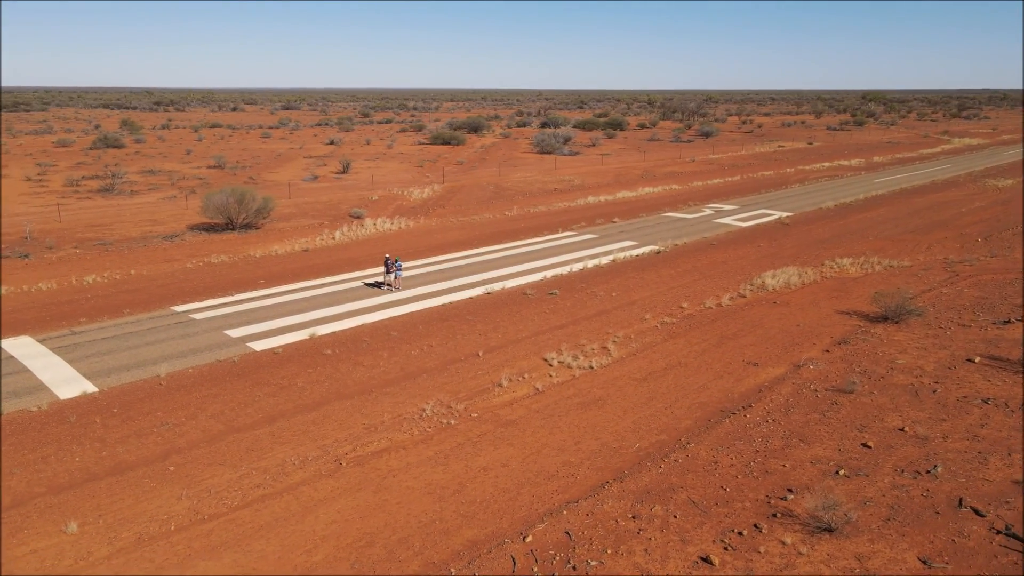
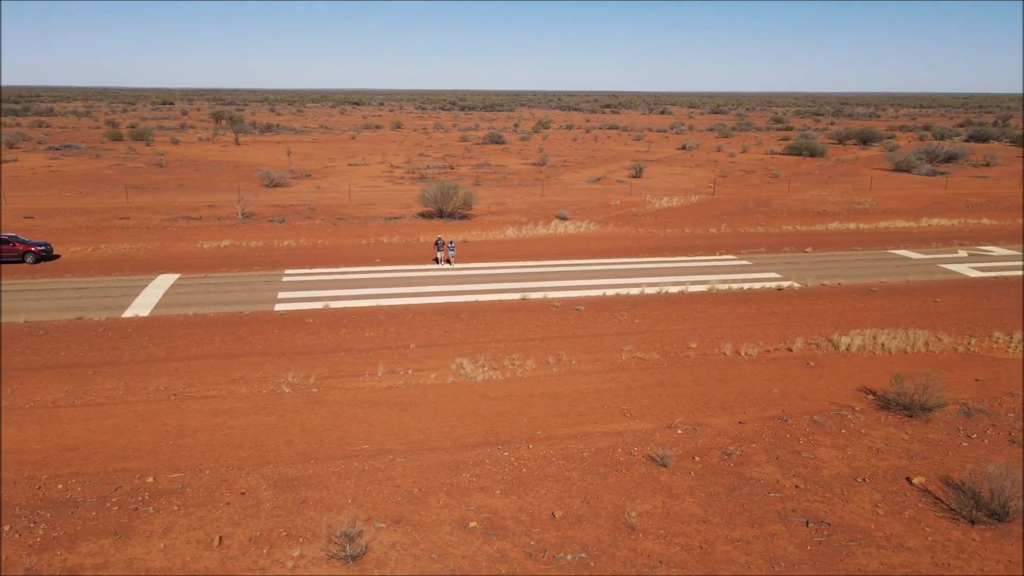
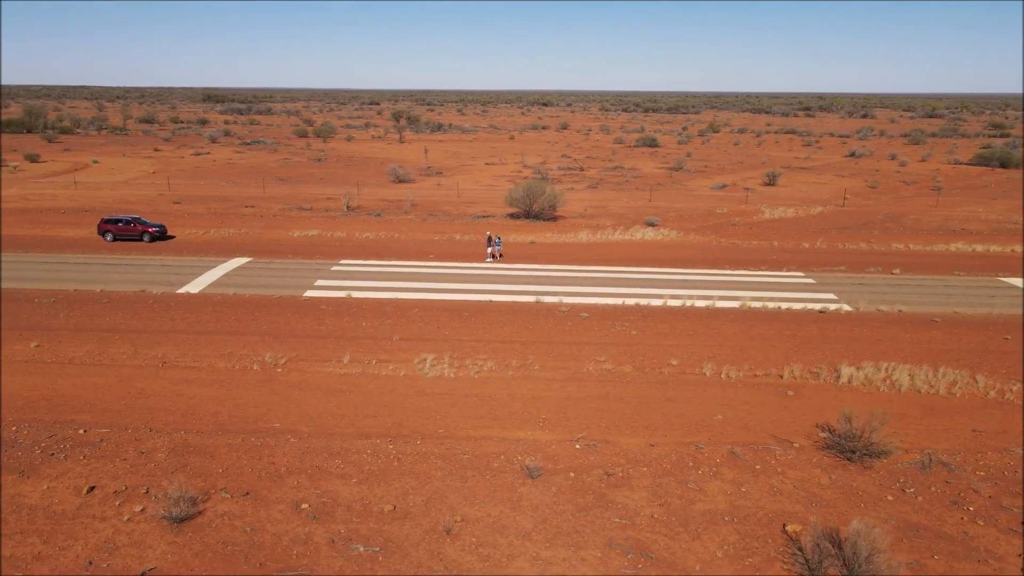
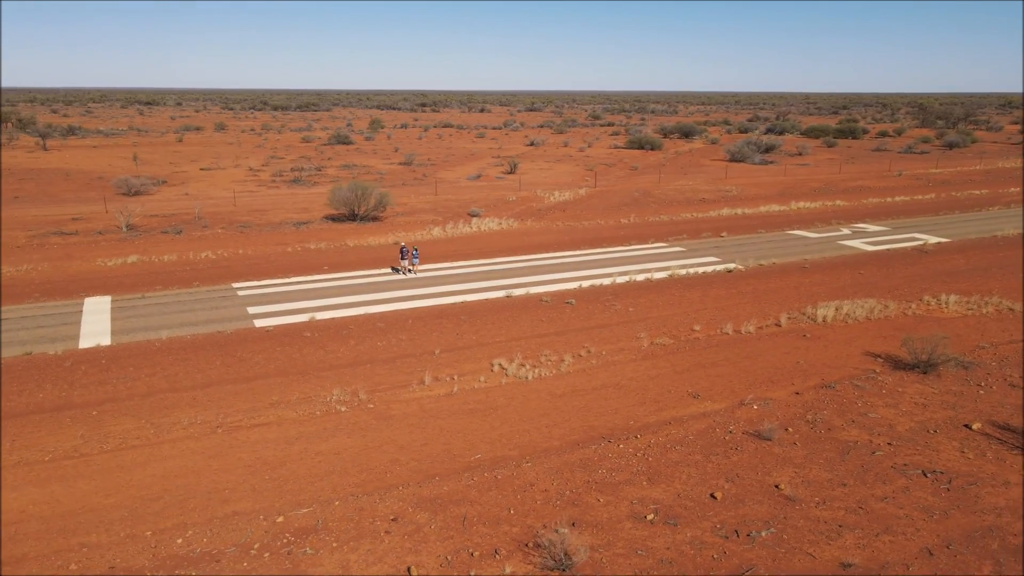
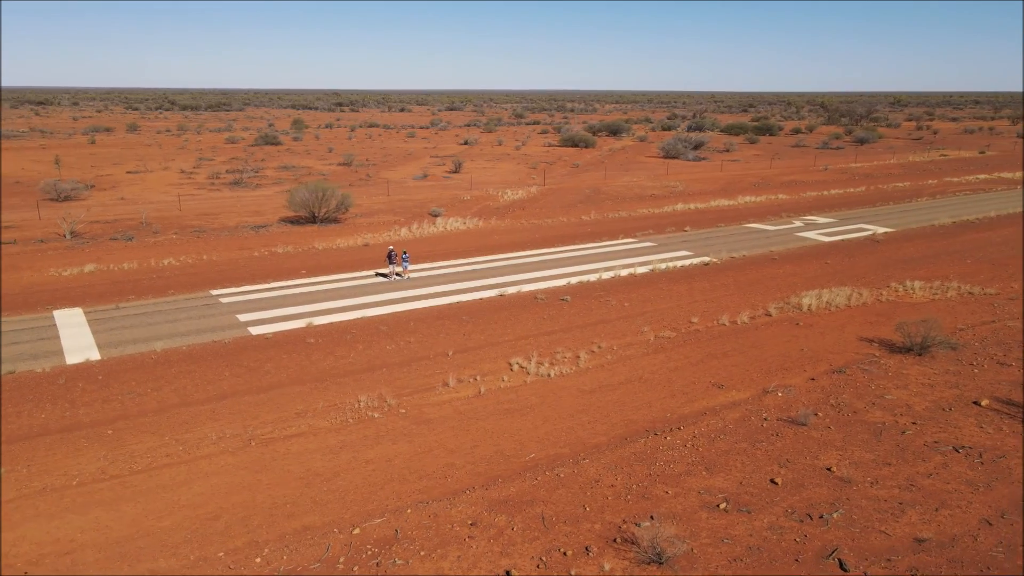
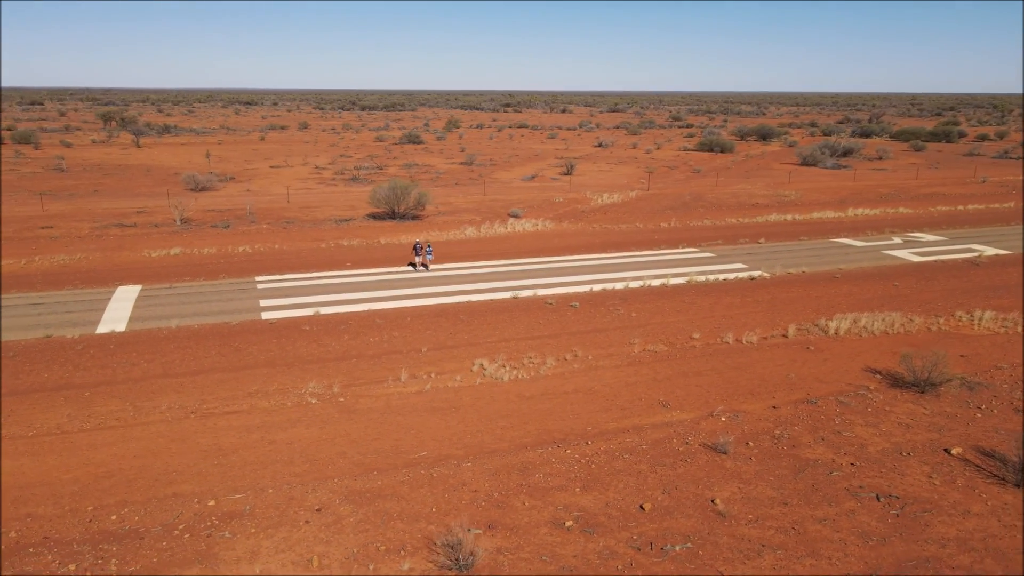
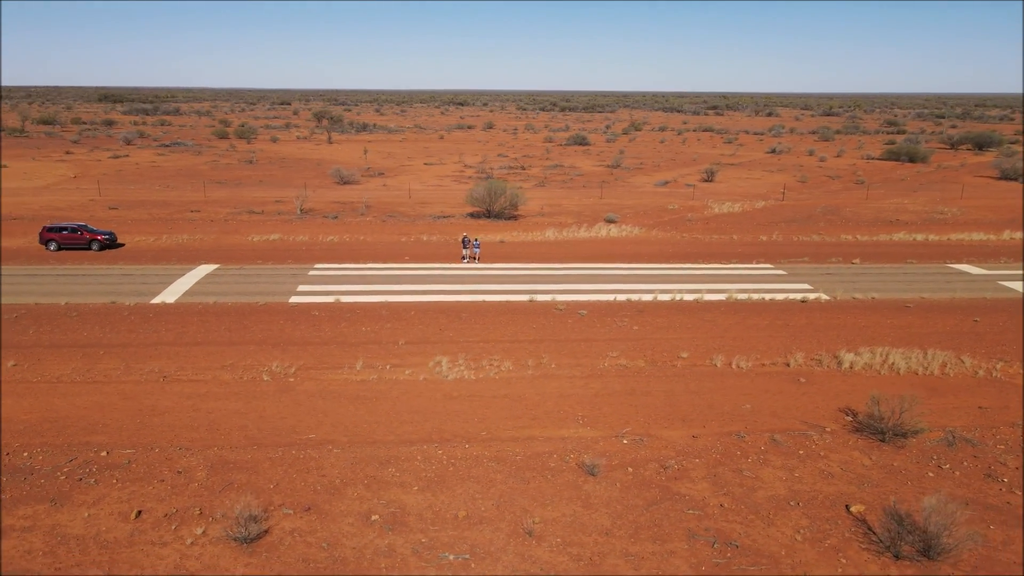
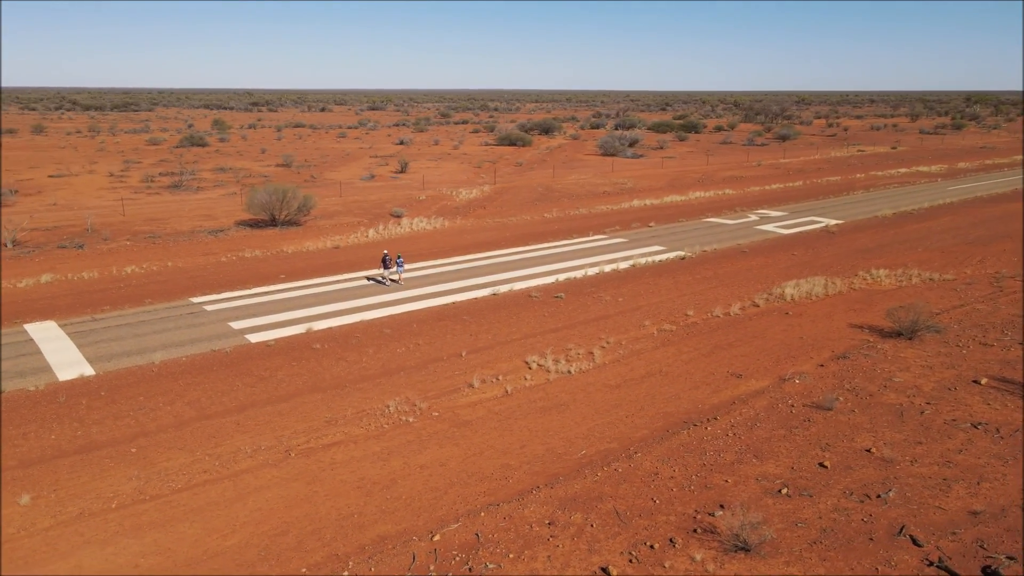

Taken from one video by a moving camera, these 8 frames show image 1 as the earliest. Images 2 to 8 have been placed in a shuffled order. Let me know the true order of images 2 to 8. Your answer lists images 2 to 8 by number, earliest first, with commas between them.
8, 5, 4, 6, 2, 7, 3
